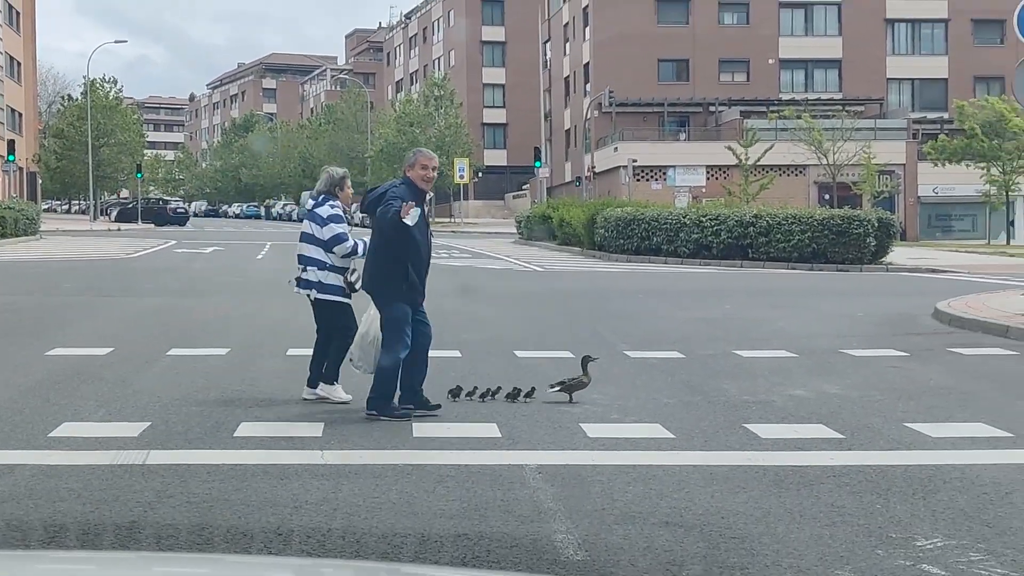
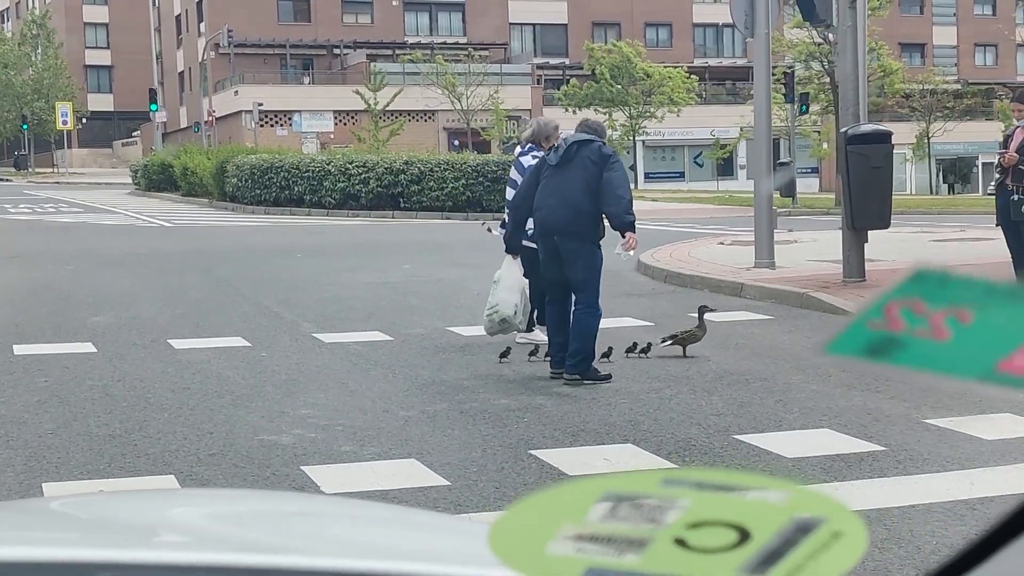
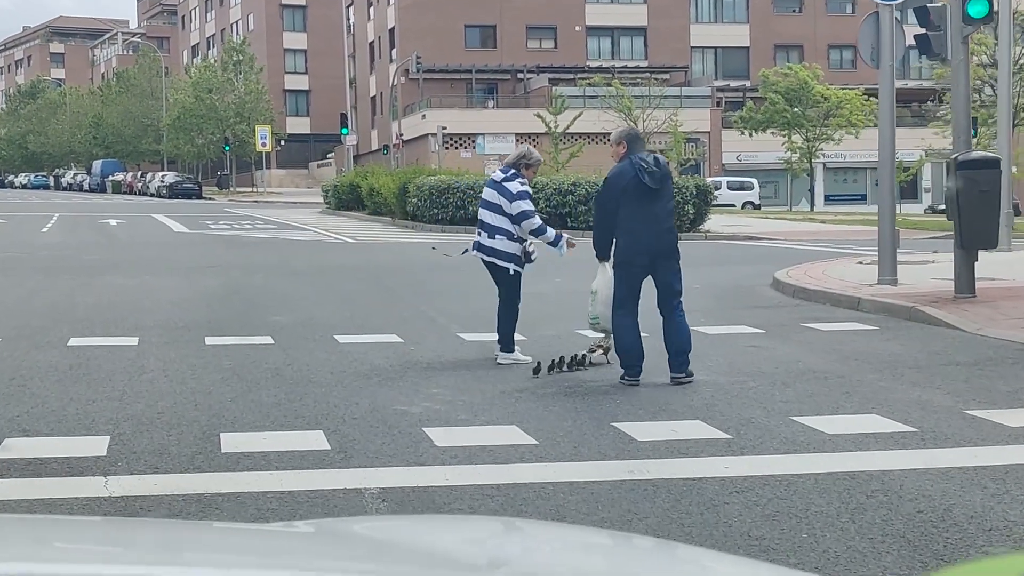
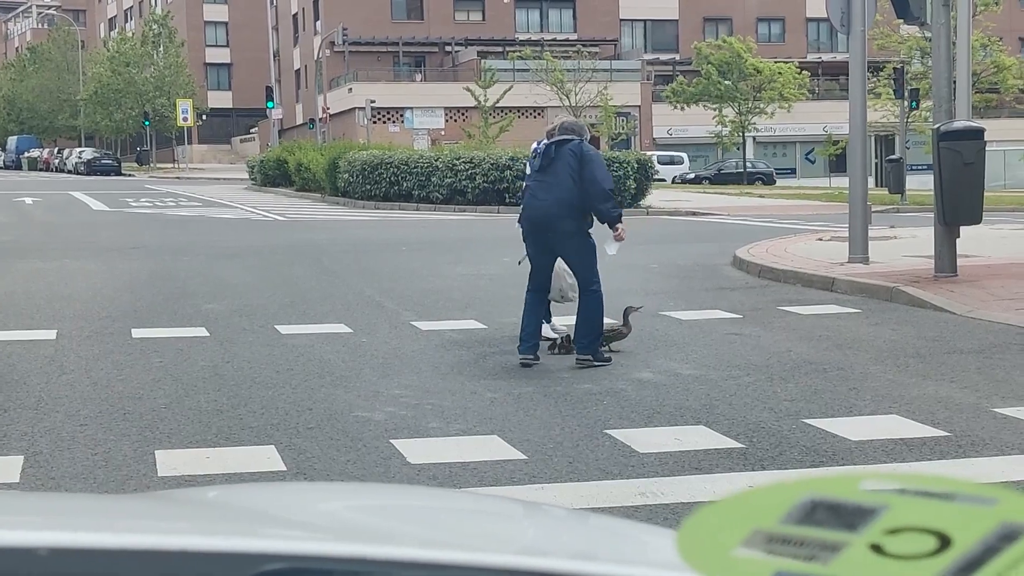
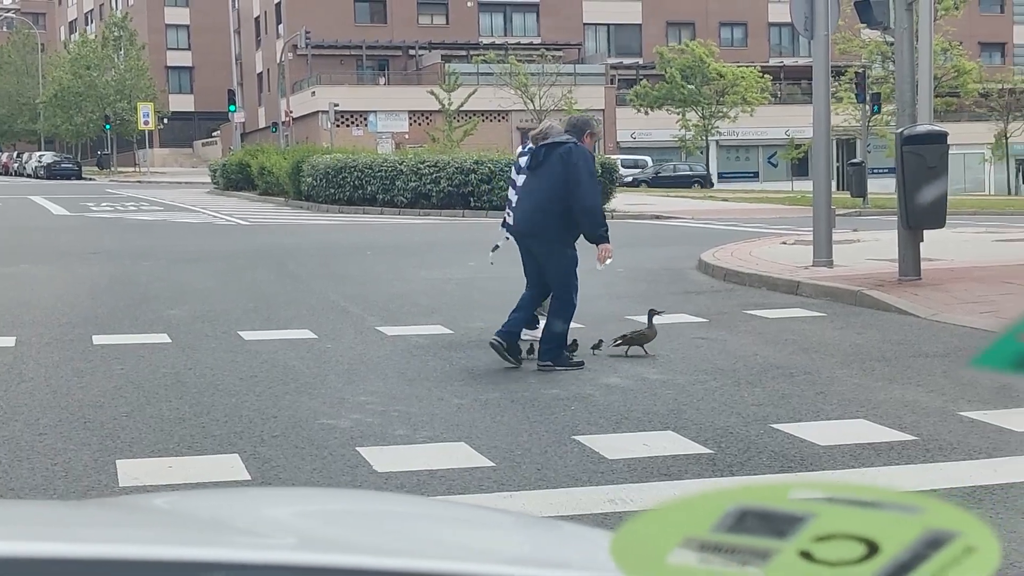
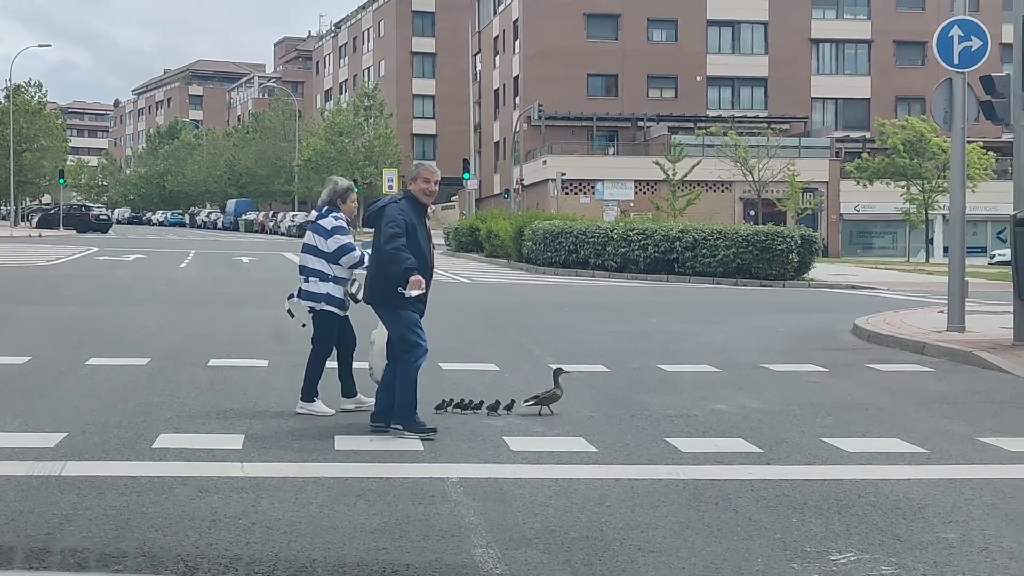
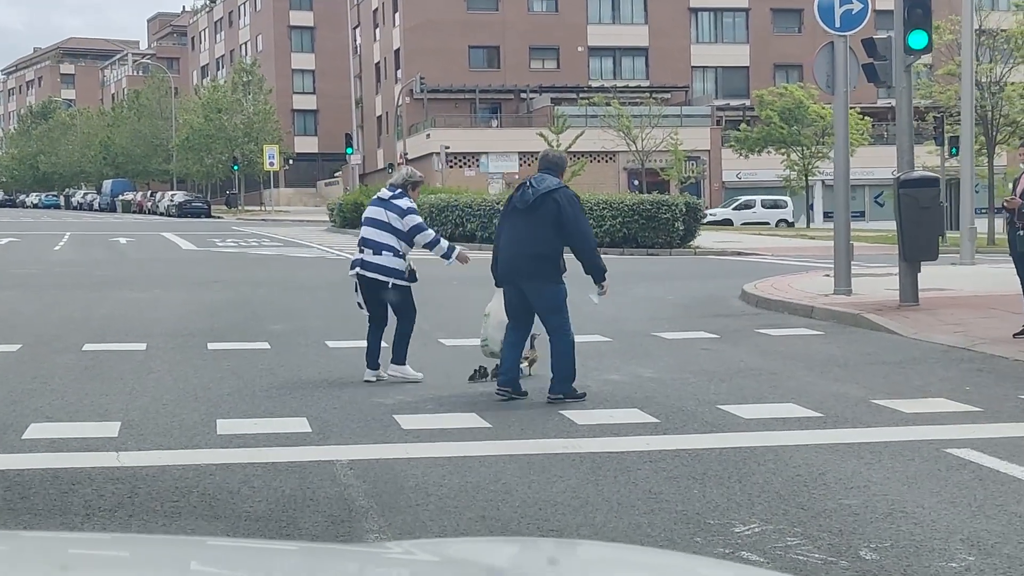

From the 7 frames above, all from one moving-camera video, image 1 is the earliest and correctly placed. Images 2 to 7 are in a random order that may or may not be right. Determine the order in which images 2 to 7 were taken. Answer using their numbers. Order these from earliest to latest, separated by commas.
6, 7, 3, 4, 5, 2
